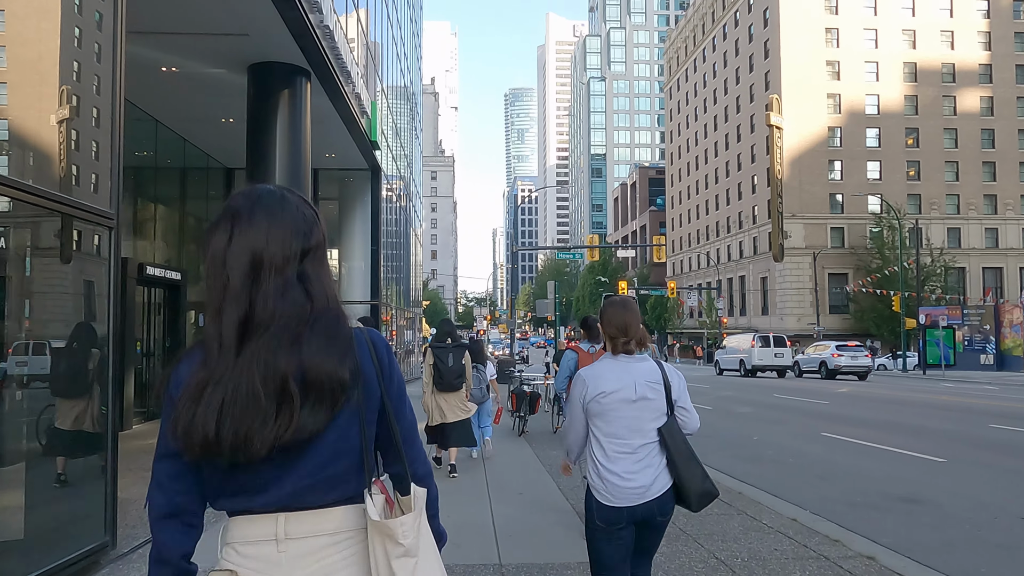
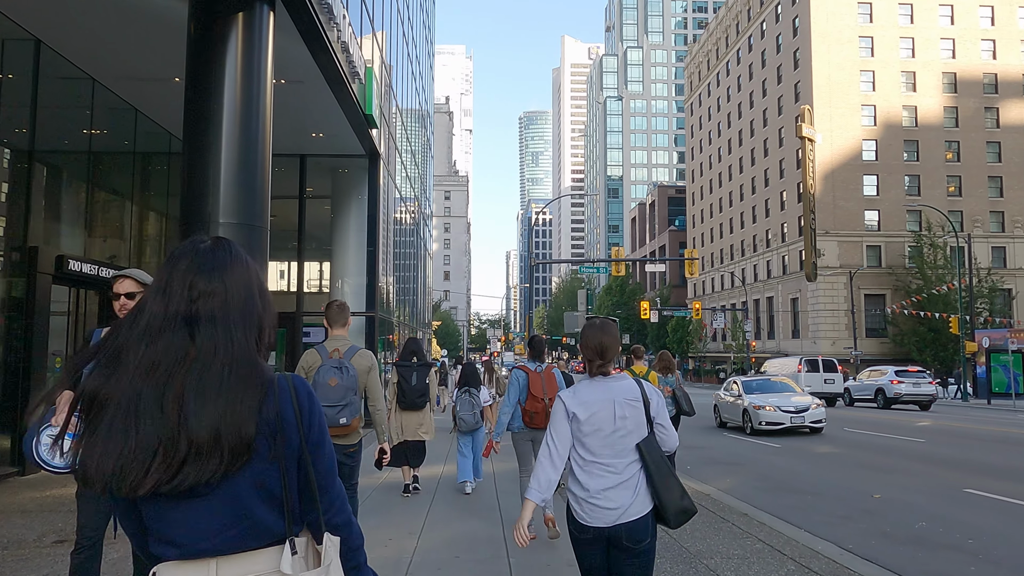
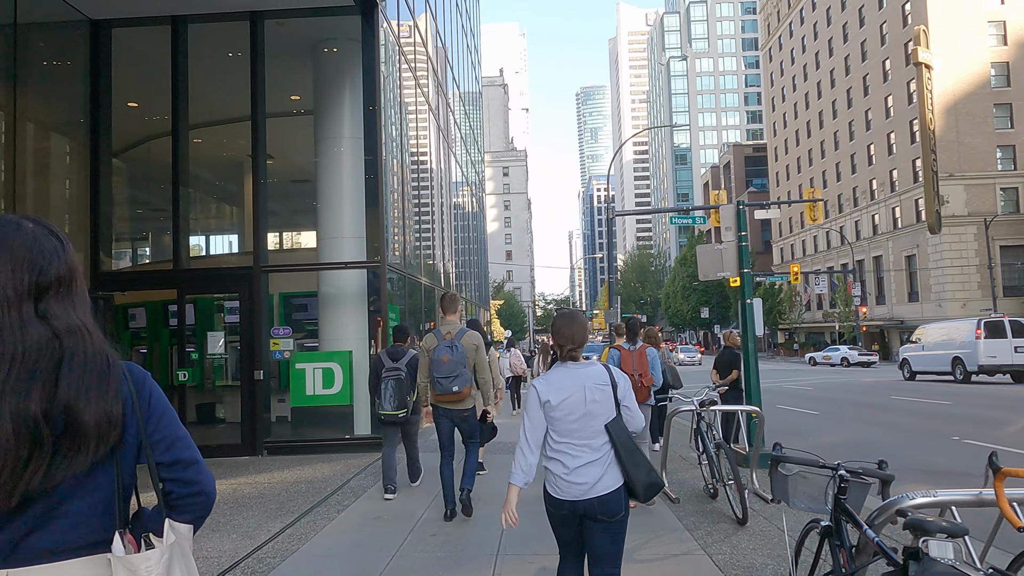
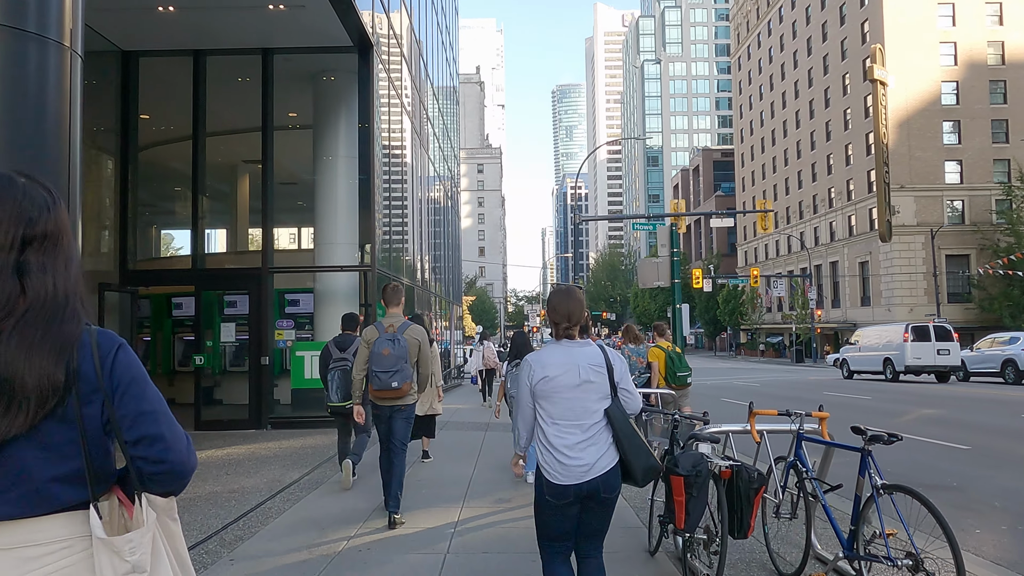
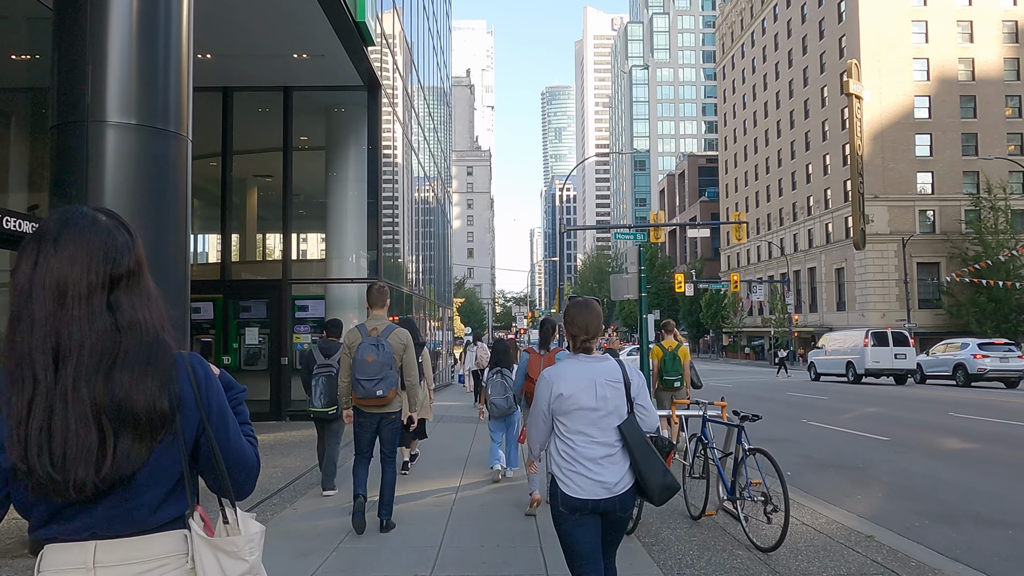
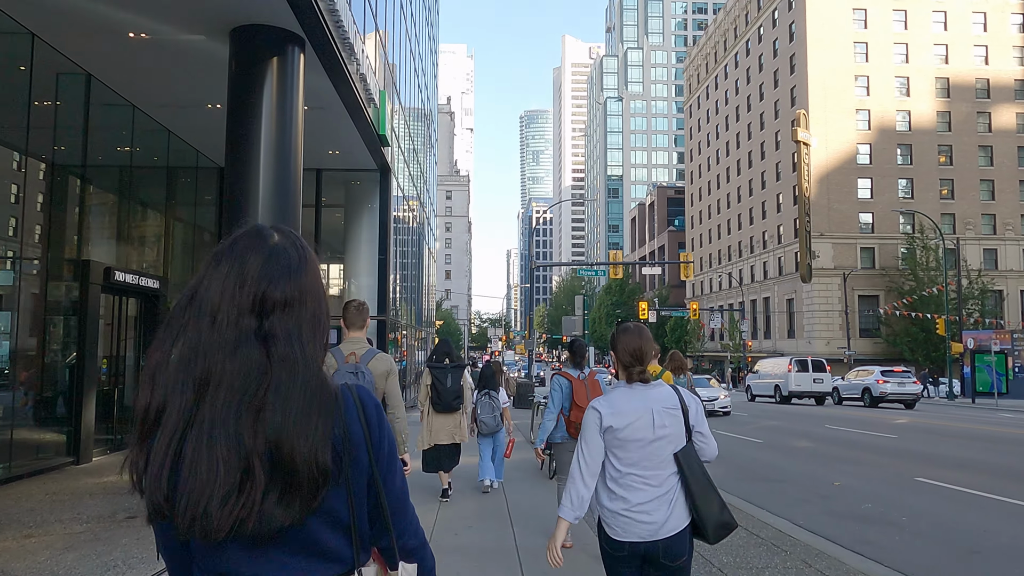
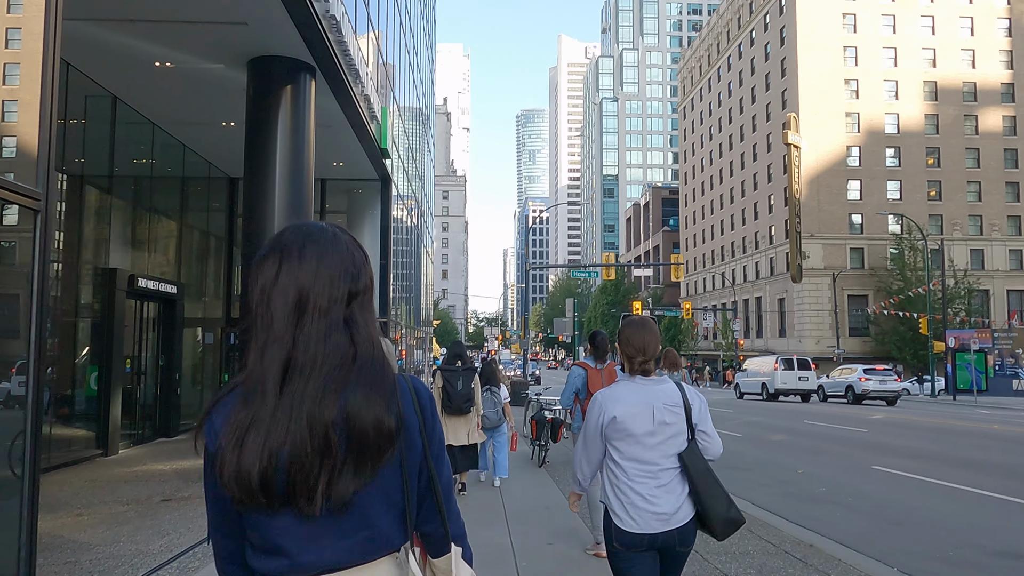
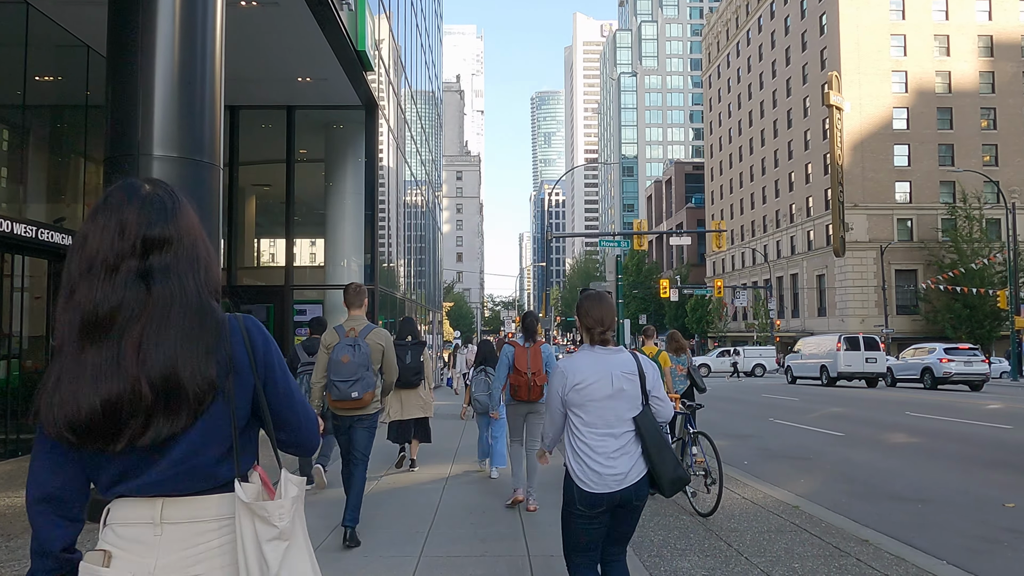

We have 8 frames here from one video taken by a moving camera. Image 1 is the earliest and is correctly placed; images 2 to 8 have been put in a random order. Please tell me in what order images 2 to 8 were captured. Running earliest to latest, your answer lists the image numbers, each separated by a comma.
7, 6, 2, 8, 5, 4, 3
